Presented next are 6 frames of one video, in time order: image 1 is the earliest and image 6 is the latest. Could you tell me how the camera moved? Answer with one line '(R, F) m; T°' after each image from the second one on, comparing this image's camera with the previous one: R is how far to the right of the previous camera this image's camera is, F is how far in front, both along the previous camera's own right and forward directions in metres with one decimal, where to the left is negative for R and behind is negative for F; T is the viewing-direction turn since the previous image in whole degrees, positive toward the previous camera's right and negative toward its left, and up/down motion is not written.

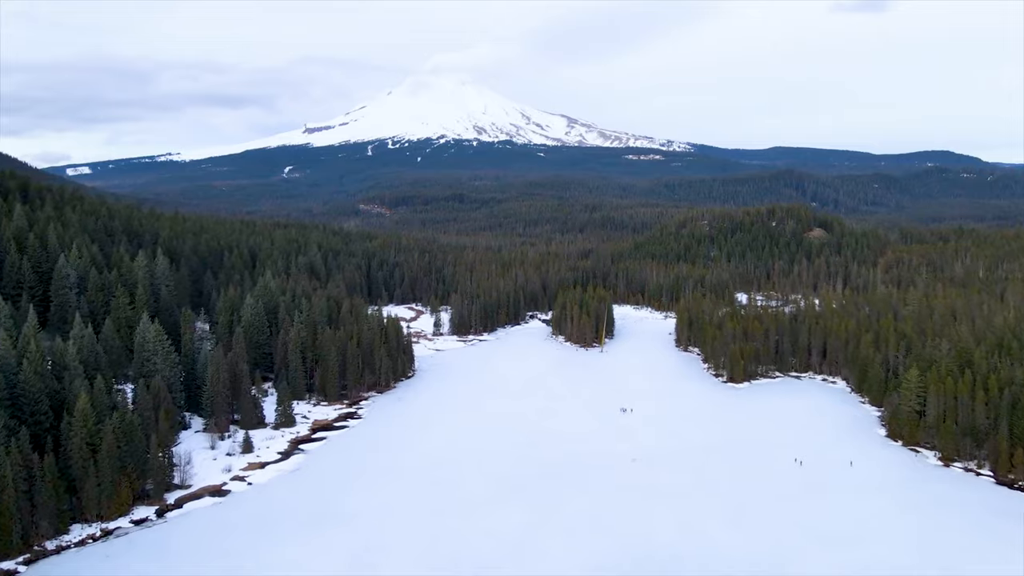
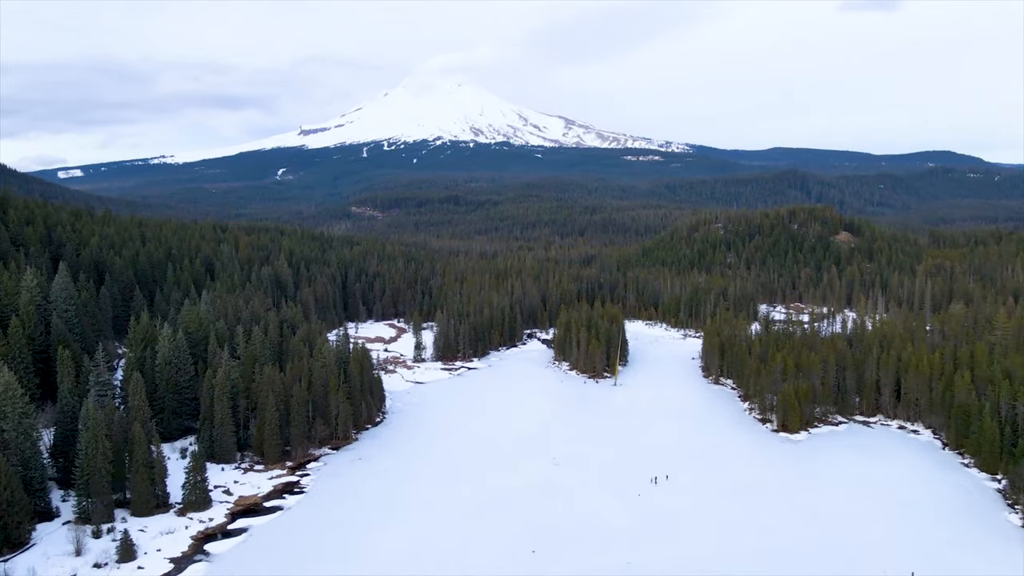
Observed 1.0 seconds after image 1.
(+0.3, +11.9) m; 0°
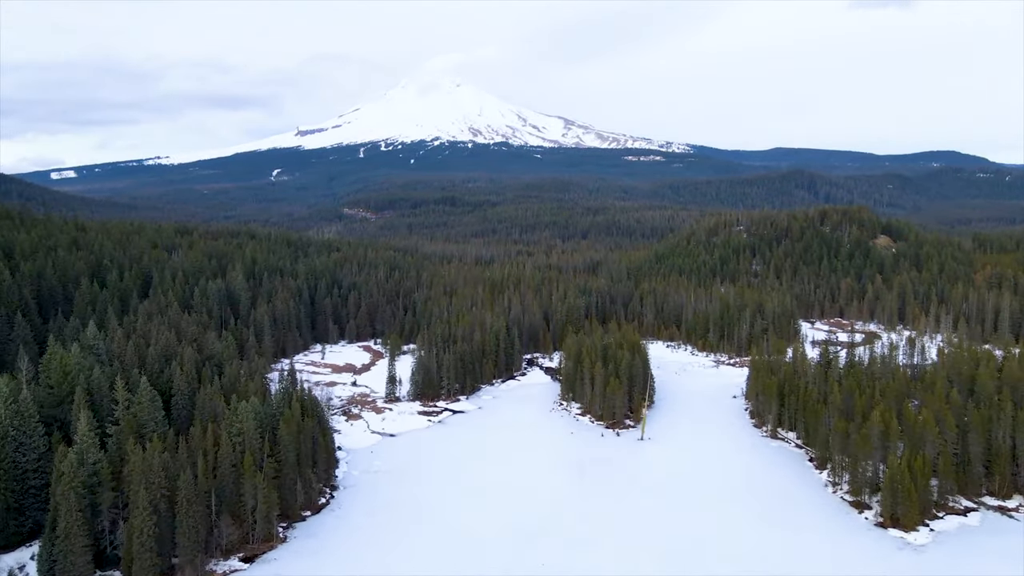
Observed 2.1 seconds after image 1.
(+0.2, +13.1) m; 0°
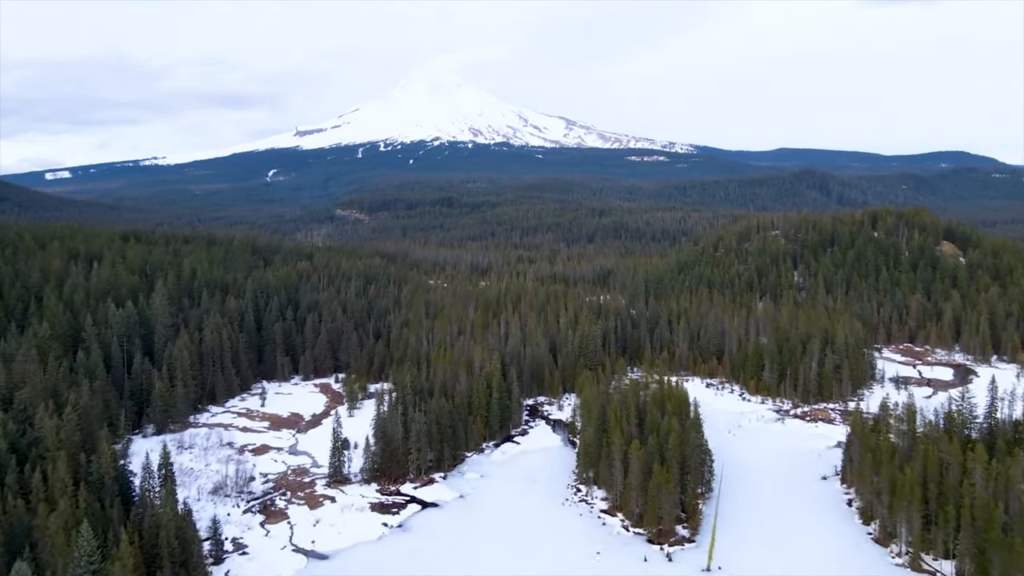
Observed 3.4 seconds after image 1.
(+0.3, +15.5) m; 0°
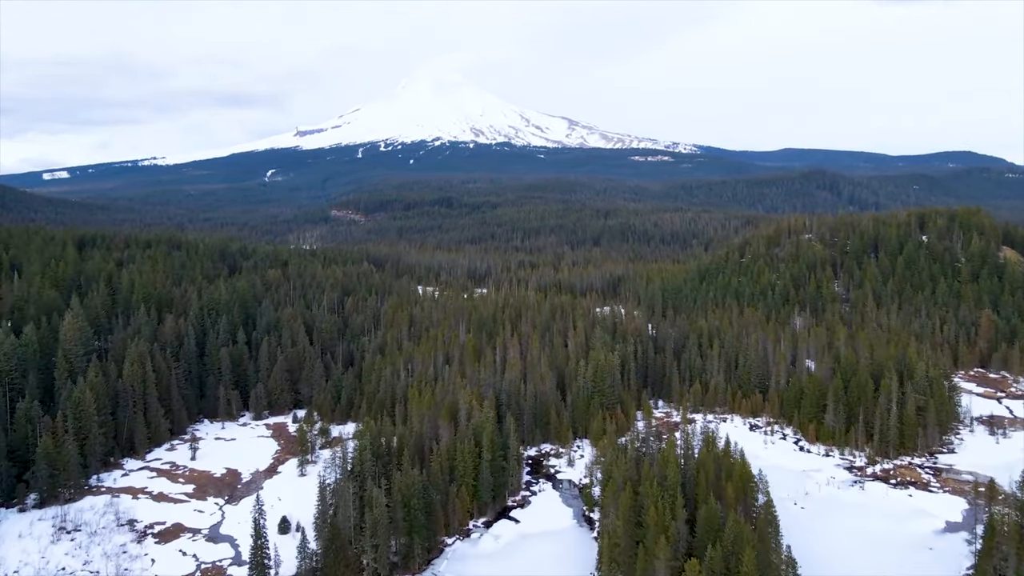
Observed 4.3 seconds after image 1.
(+0.3, +10.8) m; 0°
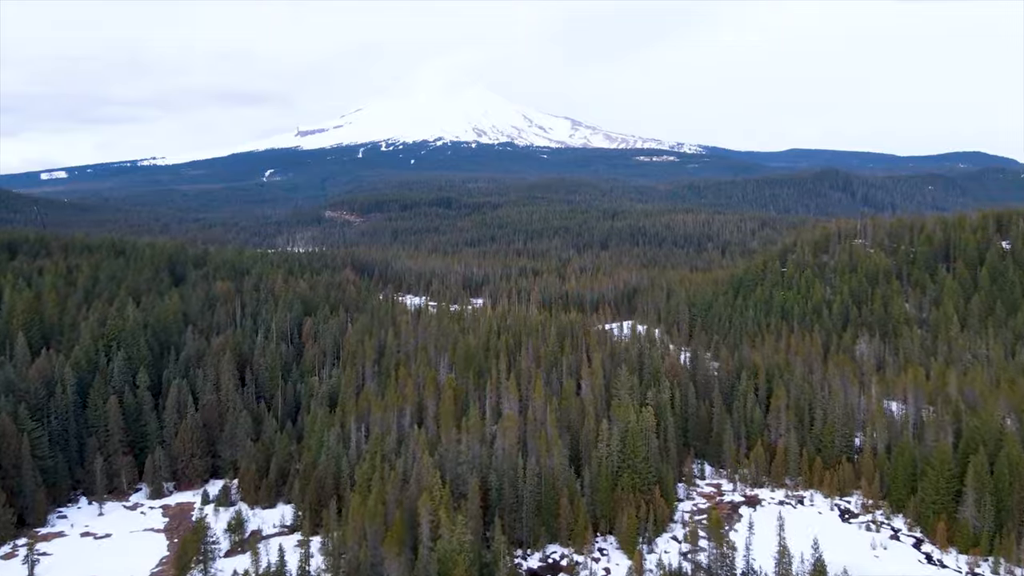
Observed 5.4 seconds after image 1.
(+0.4, +13.2) m; 0°
